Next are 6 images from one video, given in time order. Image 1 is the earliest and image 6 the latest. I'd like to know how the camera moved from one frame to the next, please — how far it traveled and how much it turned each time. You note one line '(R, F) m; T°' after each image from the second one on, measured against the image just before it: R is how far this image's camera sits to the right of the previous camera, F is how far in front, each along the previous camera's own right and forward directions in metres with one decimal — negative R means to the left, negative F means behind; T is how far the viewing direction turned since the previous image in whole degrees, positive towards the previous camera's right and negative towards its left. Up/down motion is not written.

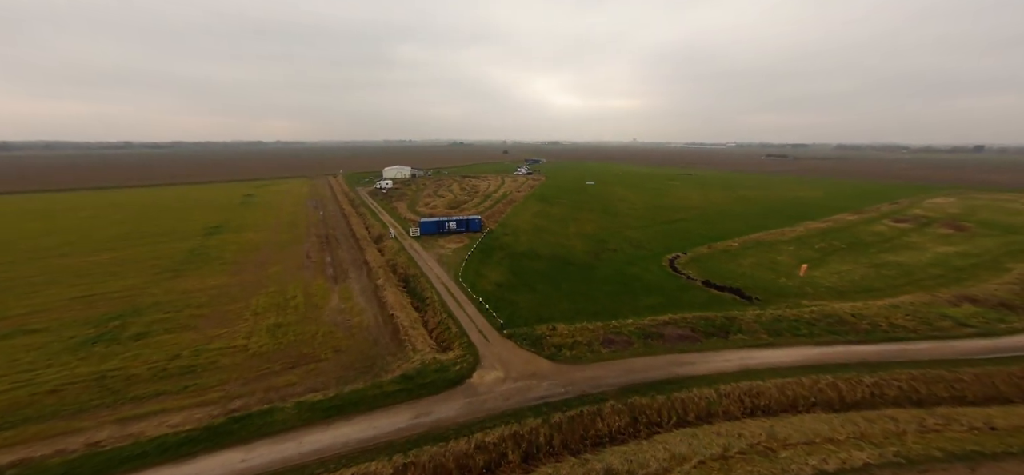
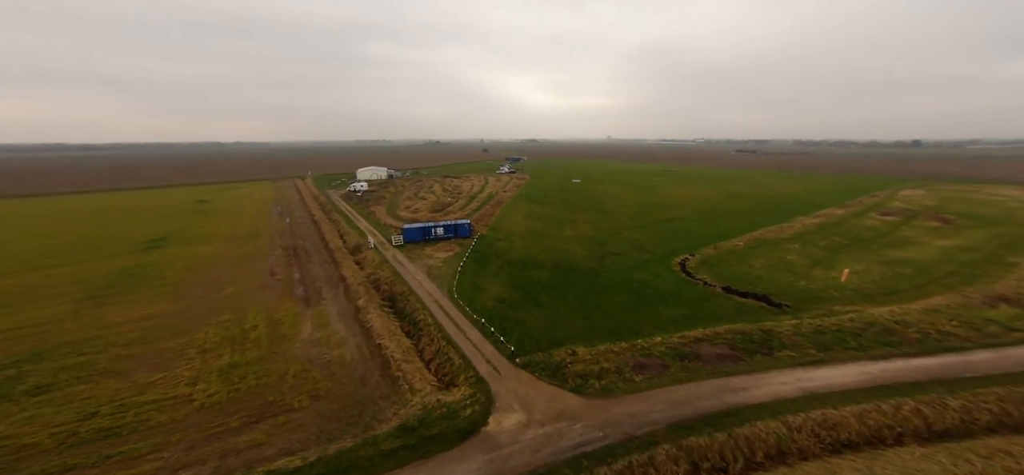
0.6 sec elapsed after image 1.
(-2.1, +3.3) m; +4°
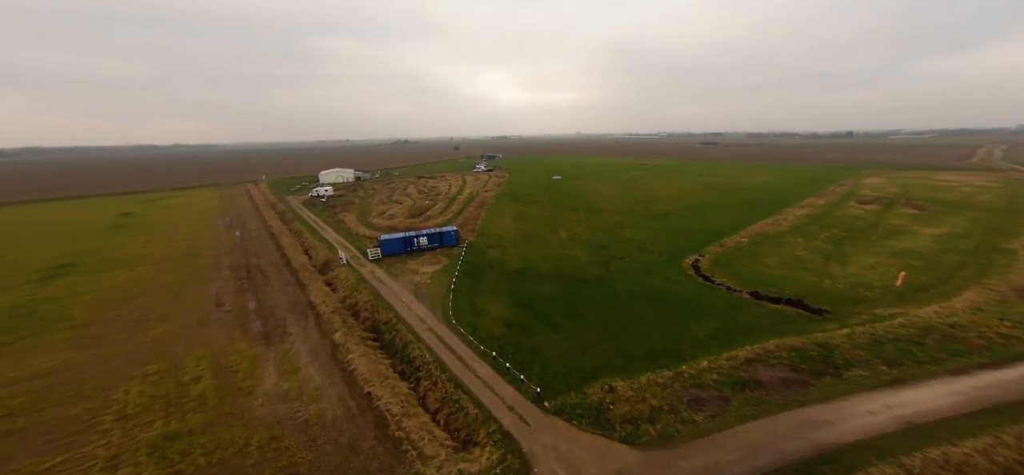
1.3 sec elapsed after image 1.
(-2.6, +3.8) m; +5°
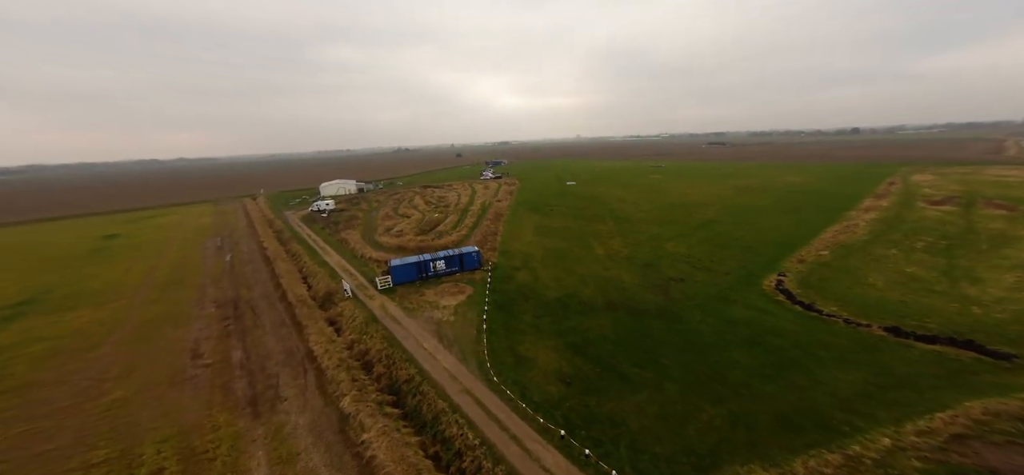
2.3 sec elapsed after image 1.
(-3.2, +5.3) m; 0°
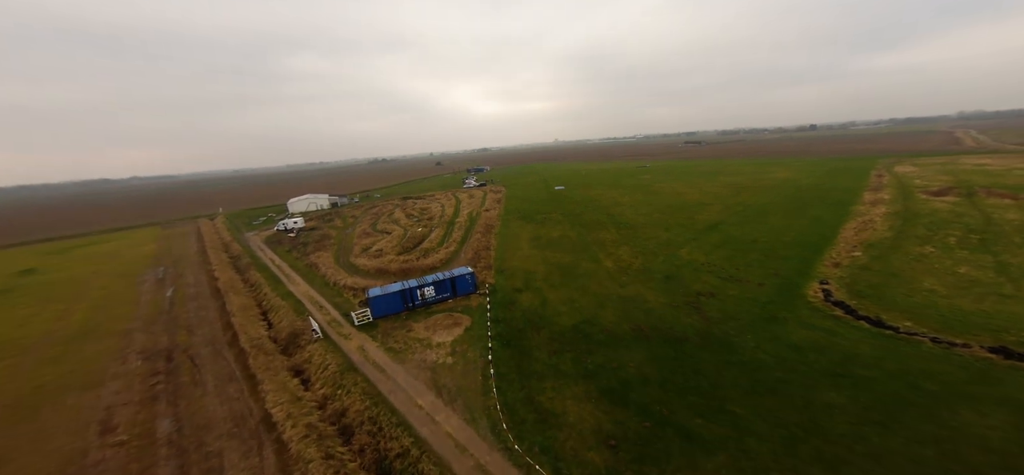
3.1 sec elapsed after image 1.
(-1.5, +4.3) m; +3°
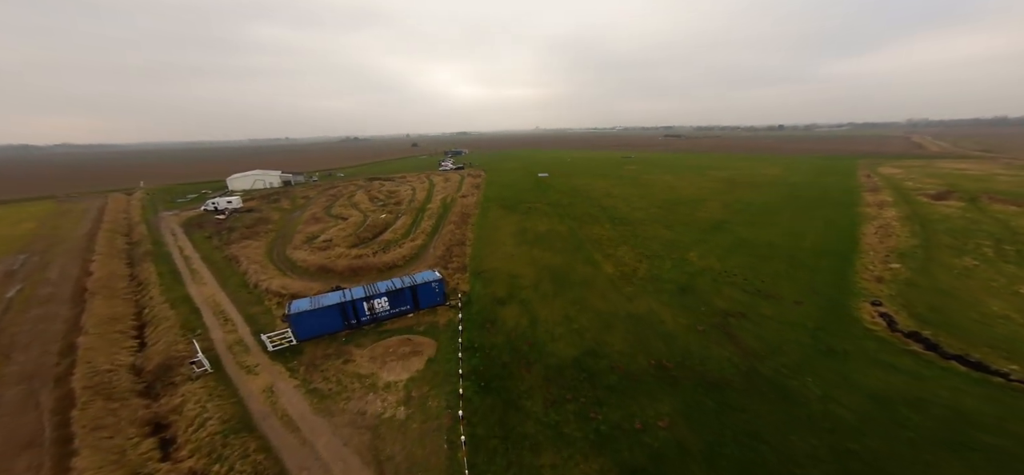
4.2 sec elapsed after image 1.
(-0.4, +6.0) m; +4°
